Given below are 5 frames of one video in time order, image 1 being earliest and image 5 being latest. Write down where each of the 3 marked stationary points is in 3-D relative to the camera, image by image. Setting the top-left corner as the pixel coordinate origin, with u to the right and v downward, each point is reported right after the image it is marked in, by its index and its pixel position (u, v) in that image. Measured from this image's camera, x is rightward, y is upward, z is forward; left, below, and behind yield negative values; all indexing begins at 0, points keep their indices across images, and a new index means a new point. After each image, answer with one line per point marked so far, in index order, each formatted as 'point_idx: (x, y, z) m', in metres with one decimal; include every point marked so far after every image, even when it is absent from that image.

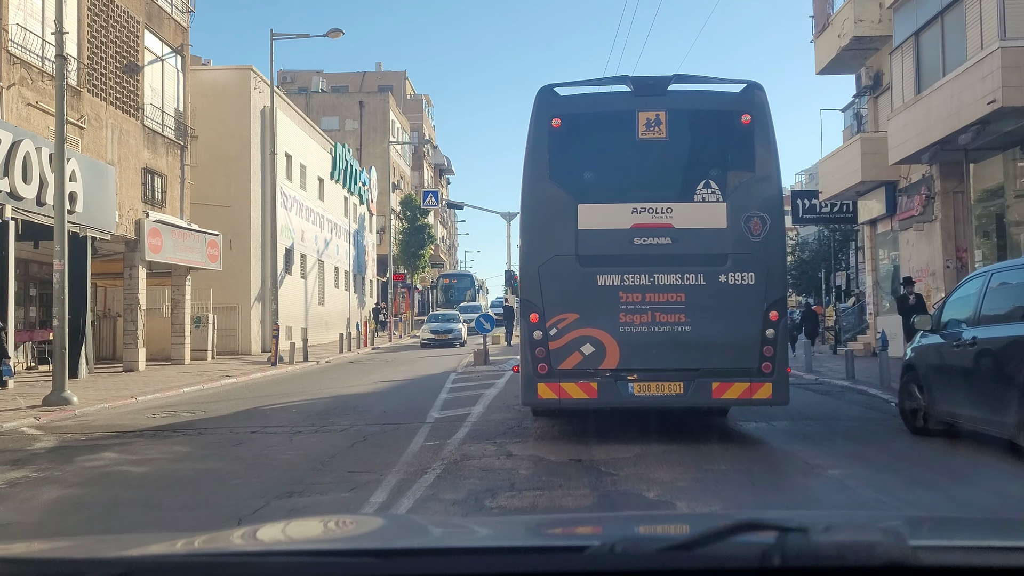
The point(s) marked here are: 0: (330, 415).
0: (-2.5, -1.8, +11.0) m
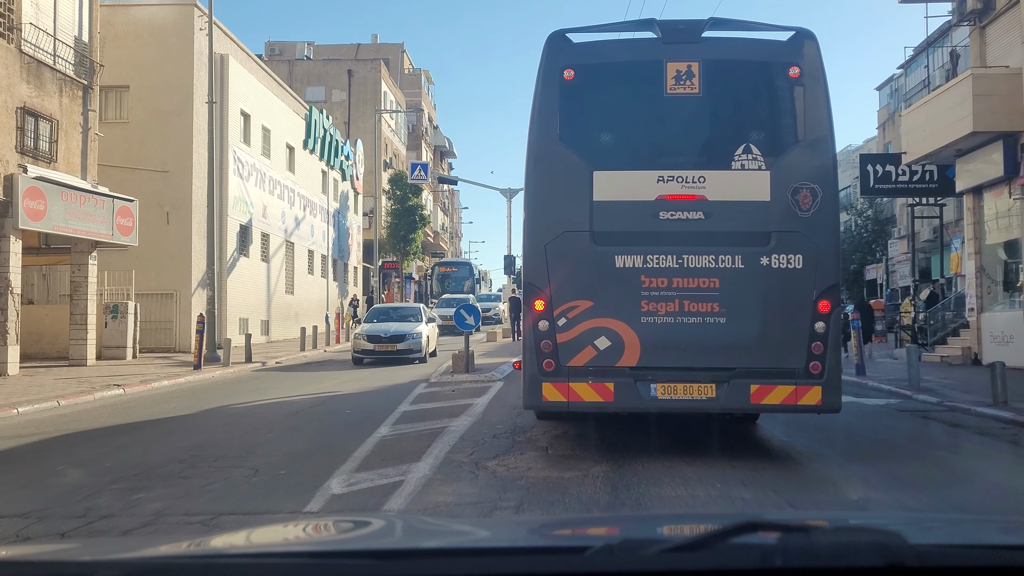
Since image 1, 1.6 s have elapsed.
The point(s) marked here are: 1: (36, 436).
0: (-2.5, -1.7, +10.4) m
1: (-5.1, -1.6, +9.2) m
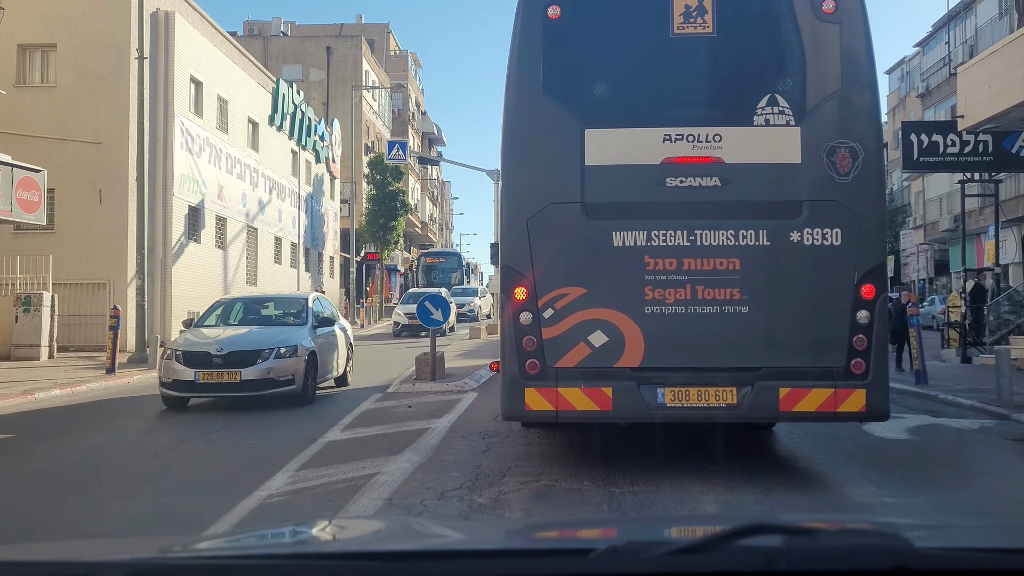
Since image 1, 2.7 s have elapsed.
0: (-2.6, -1.6, +9.8) m
1: (-5.2, -1.5, +8.6) m
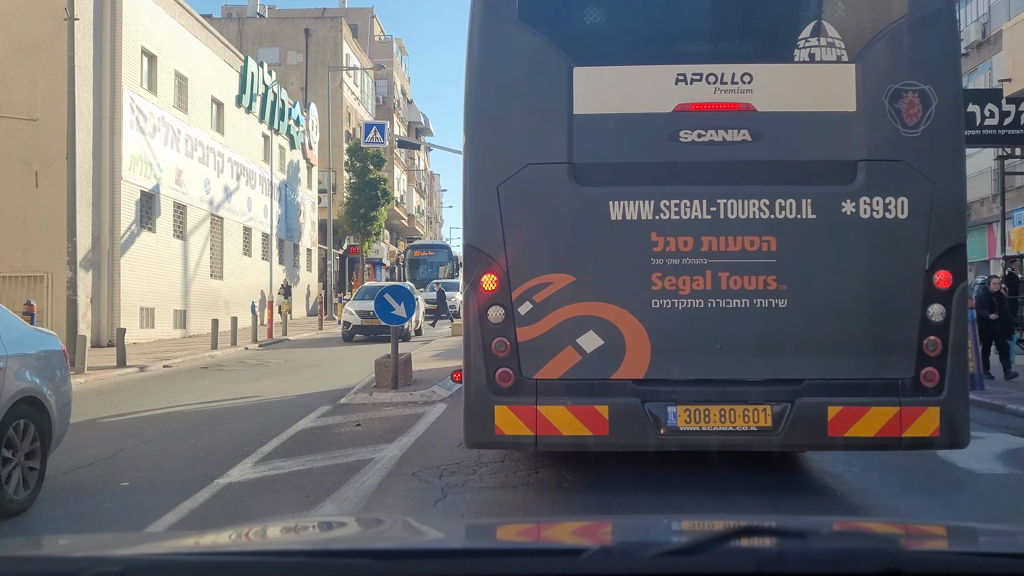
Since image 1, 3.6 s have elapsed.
0: (-2.7, -1.5, +9.1) m
1: (-5.3, -1.5, +7.9) m
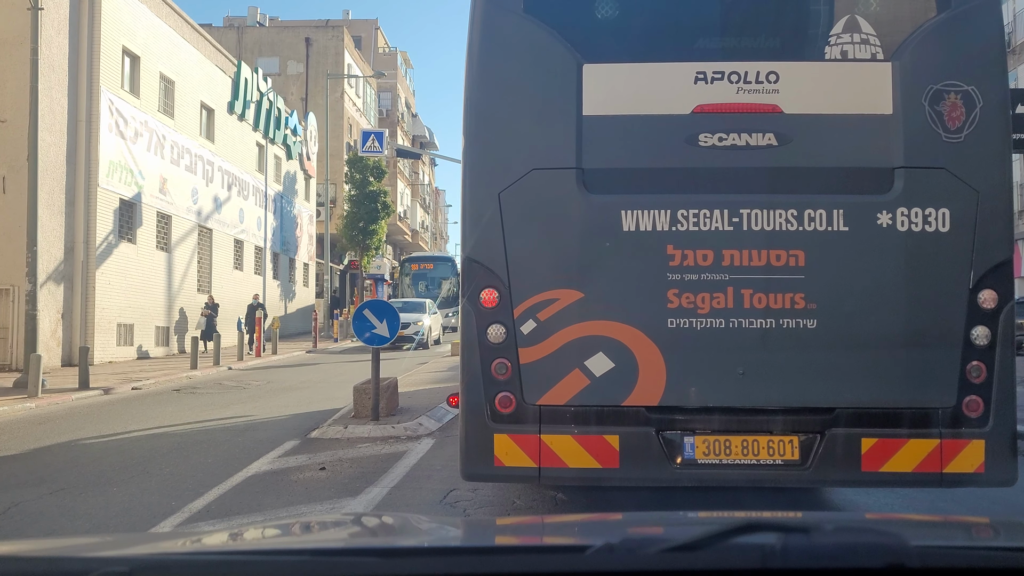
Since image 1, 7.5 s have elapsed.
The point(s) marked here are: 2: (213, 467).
0: (-2.7, -1.7, +8.9) m
1: (-5.3, -1.6, +7.7) m
2: (-2.8, -1.7, +8.6) m
